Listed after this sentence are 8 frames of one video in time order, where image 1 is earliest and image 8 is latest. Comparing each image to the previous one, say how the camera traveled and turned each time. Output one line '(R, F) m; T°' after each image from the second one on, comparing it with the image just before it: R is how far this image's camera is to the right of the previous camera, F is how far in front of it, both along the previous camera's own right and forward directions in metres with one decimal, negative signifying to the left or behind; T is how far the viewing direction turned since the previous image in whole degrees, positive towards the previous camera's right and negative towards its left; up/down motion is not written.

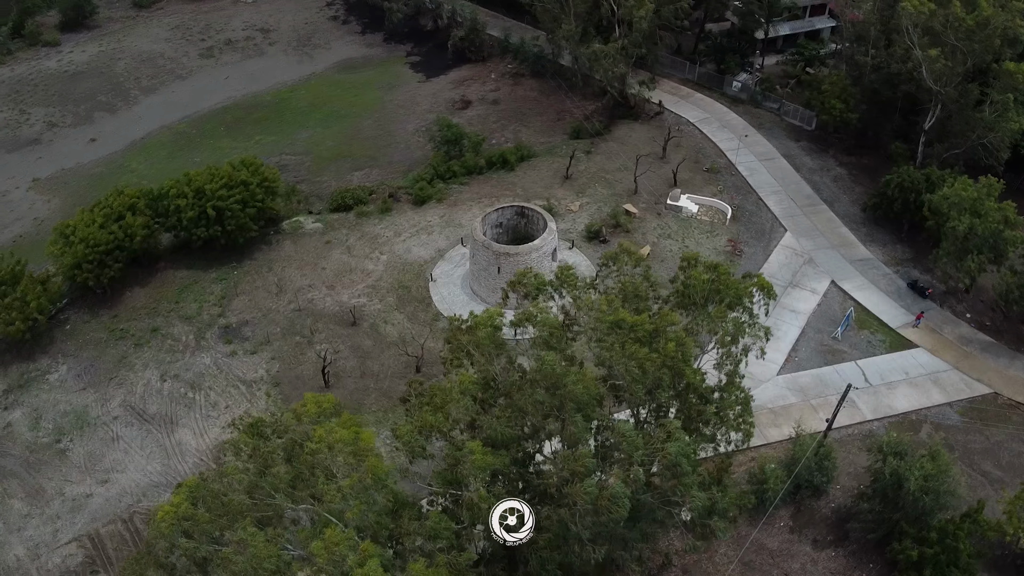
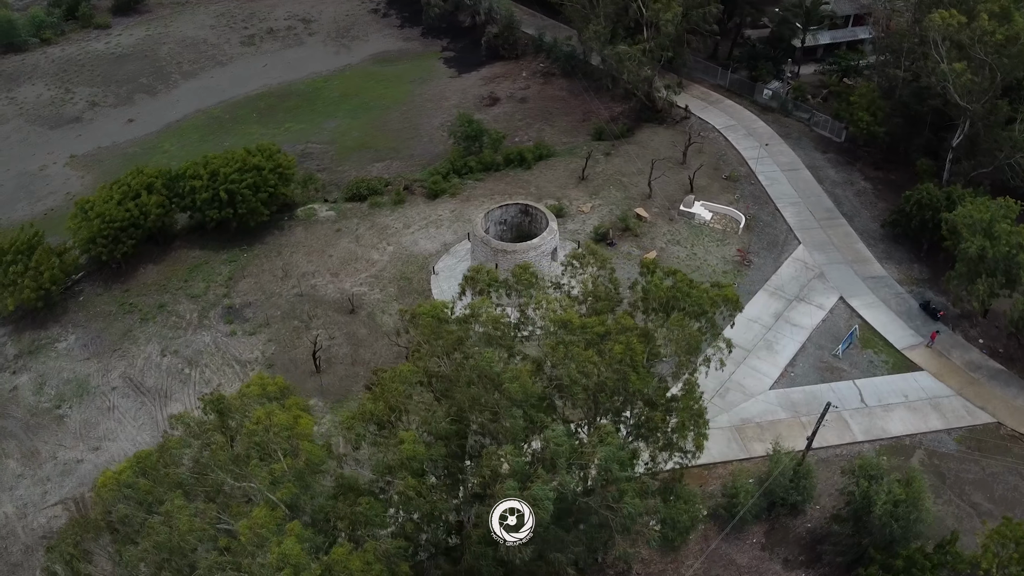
(+1.9, 0.0) m; -4°
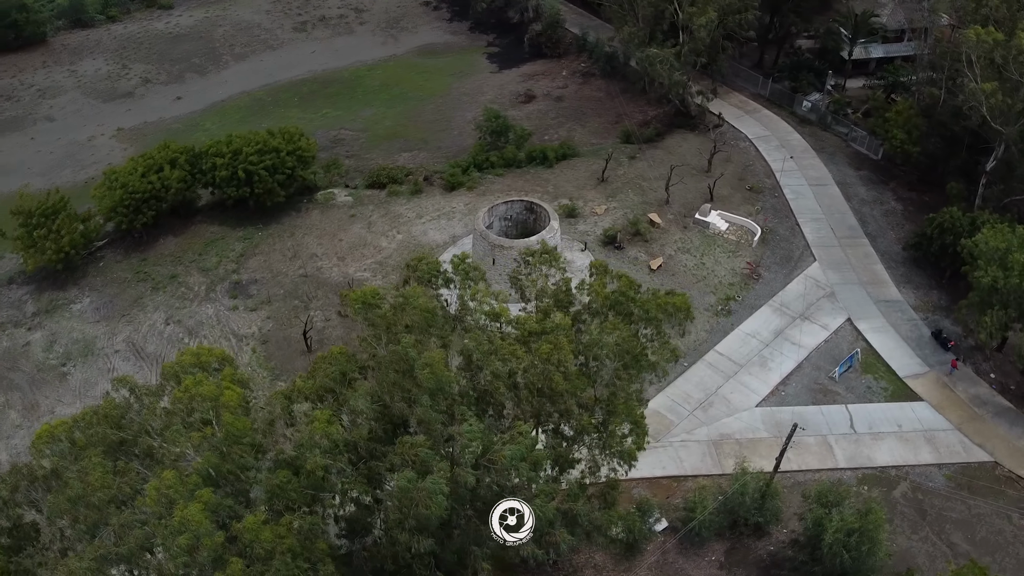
(+2.5, +0.1) m; -5°
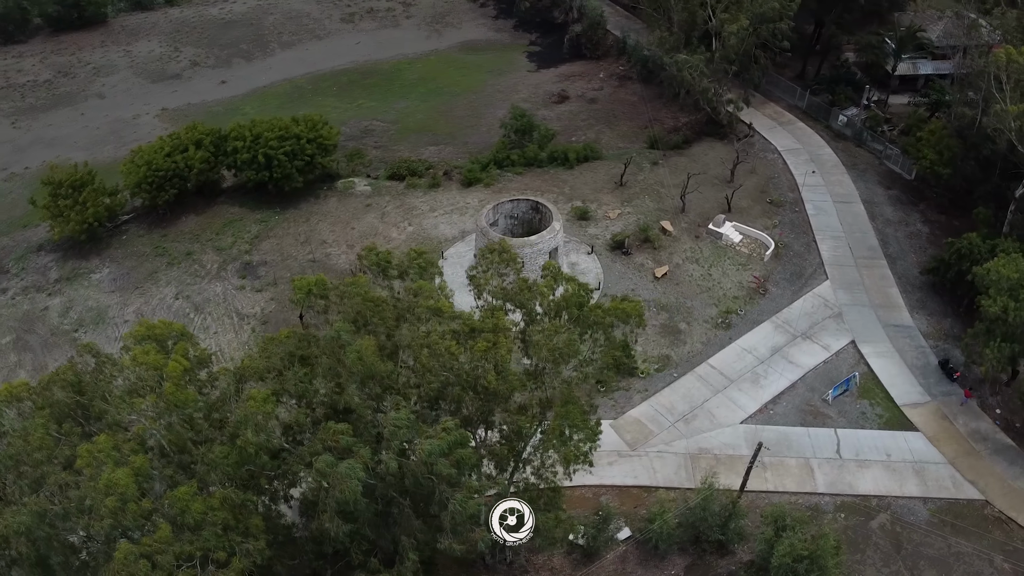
(+2.2, 0.0) m; -5°
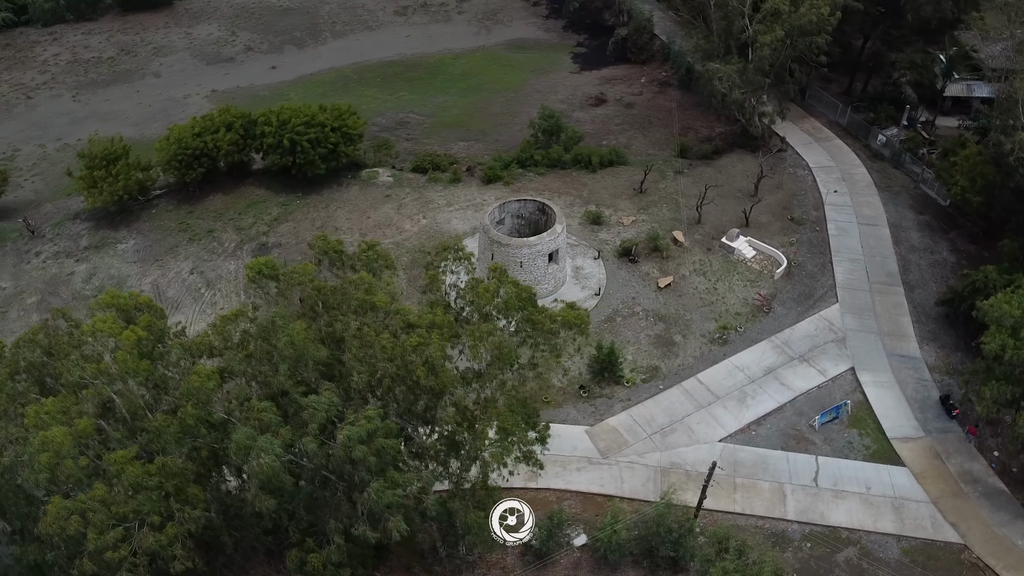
(+2.5, 0.0) m; -5°
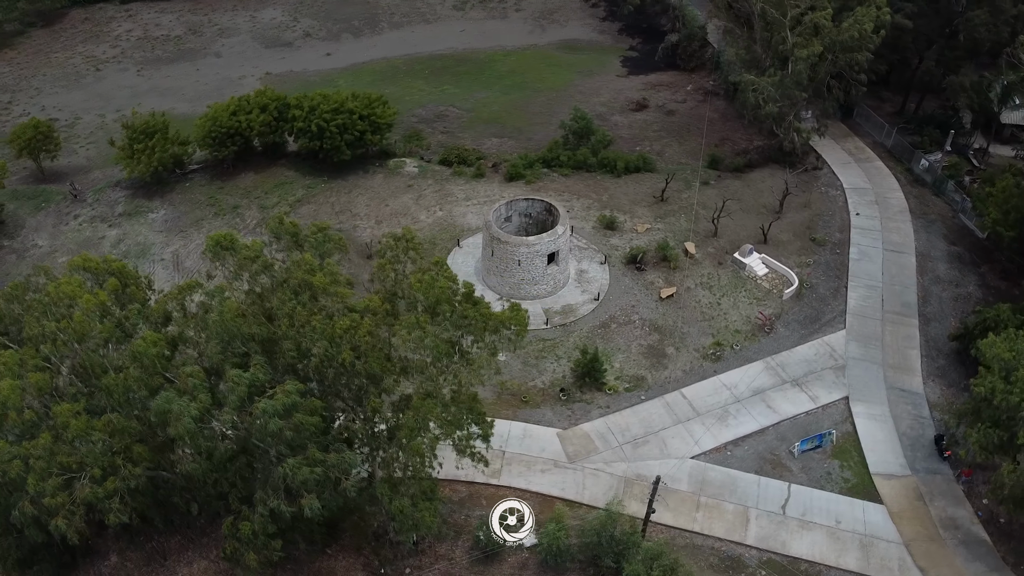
(+2.7, 0.0) m; -6°
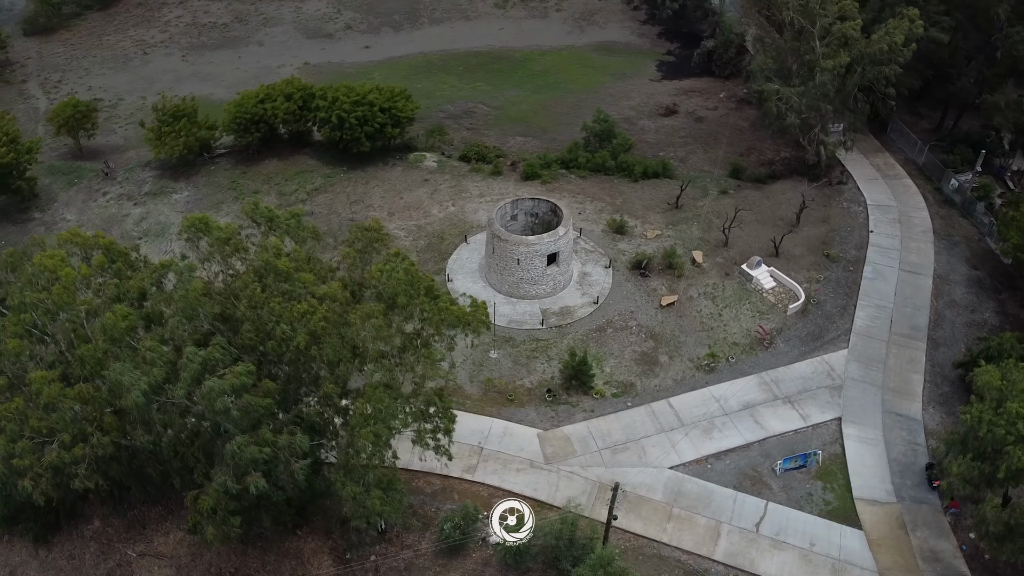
(+1.9, 0.0) m; -4°
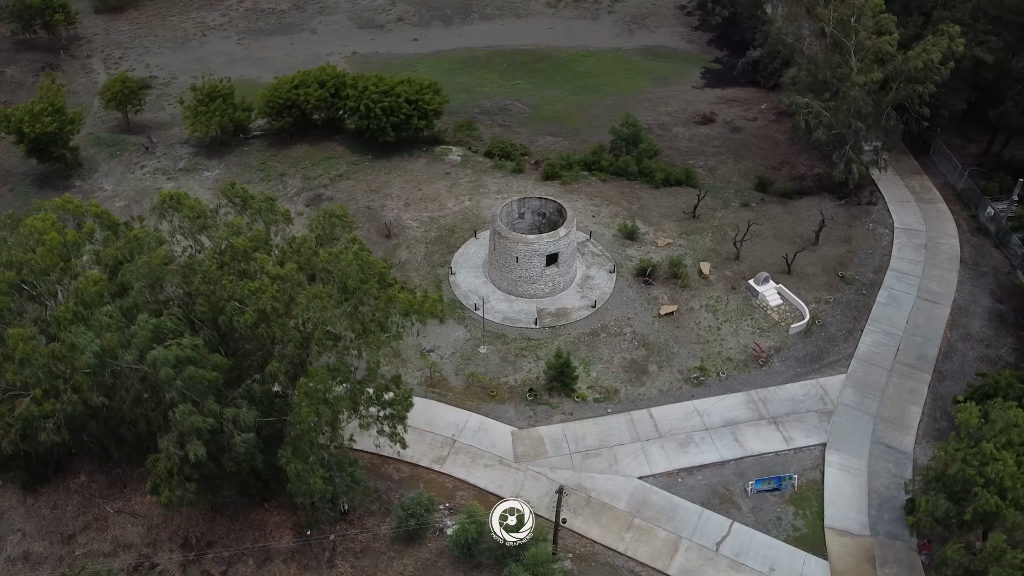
(+2.5, 0.0) m; -5°
